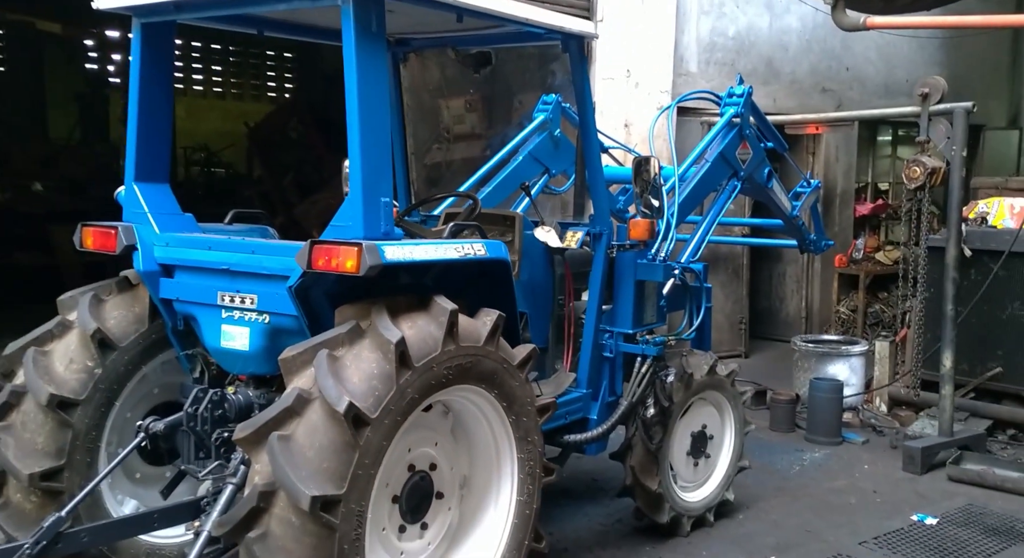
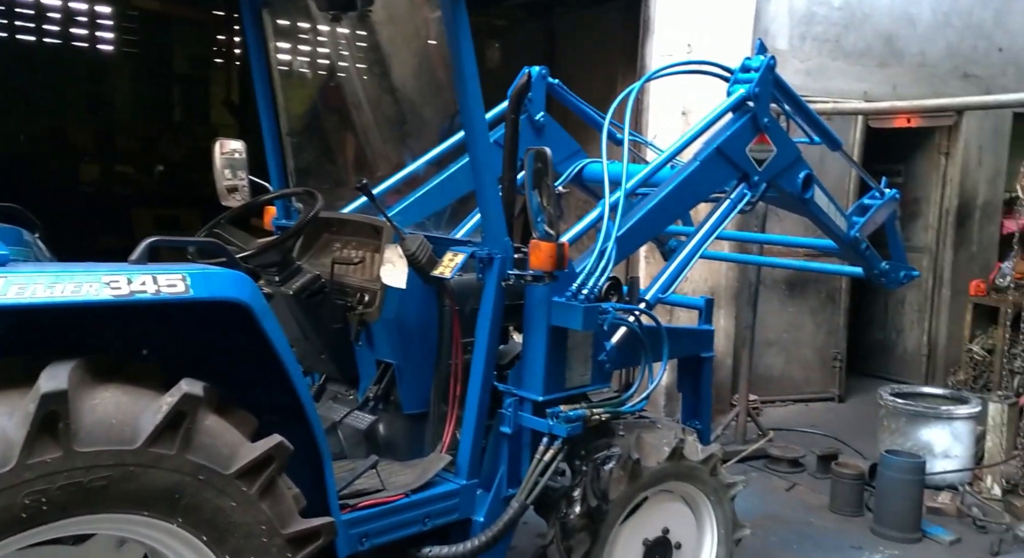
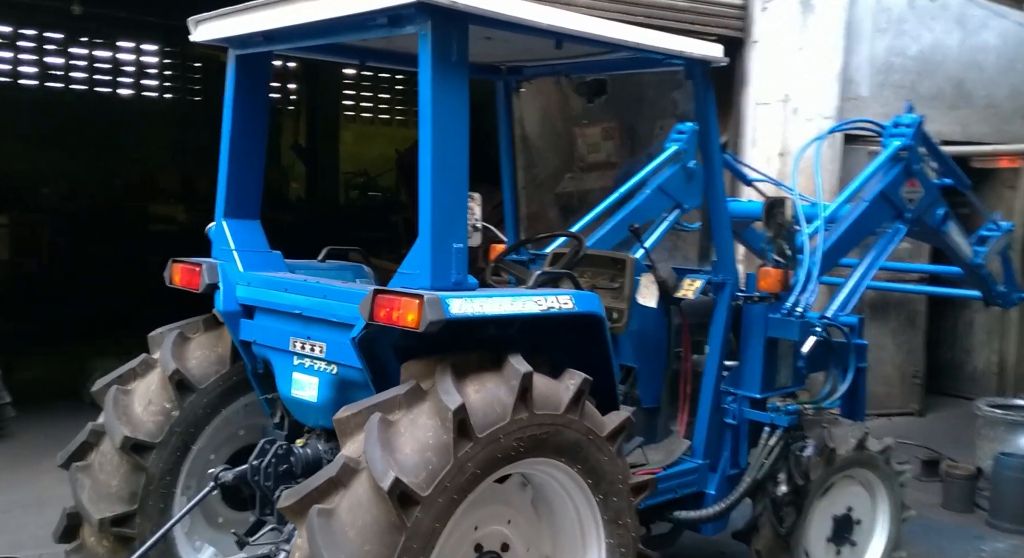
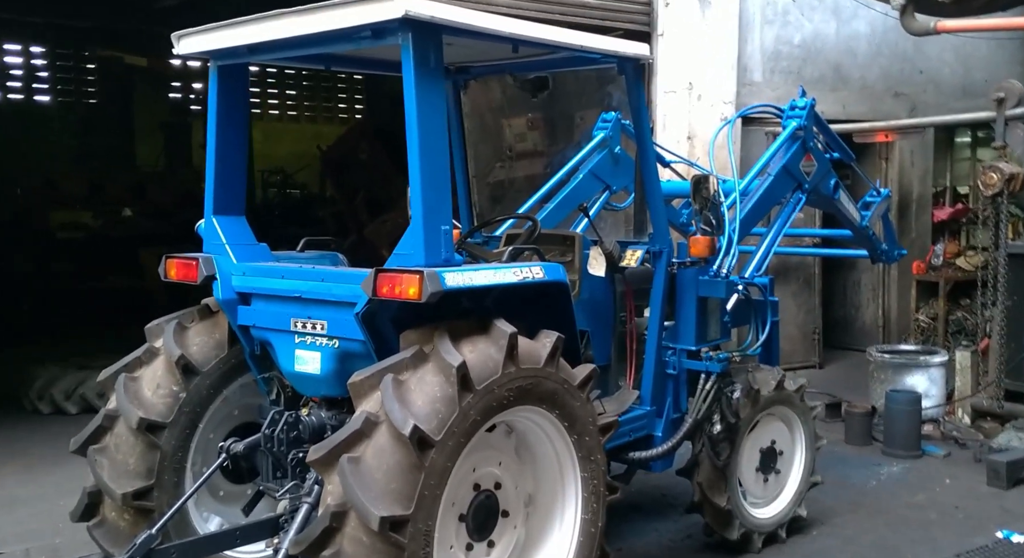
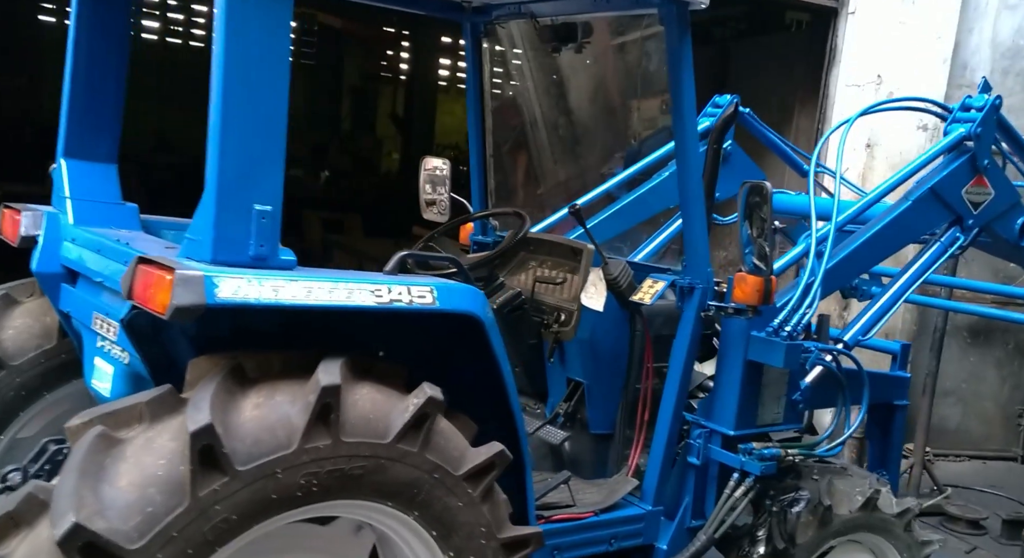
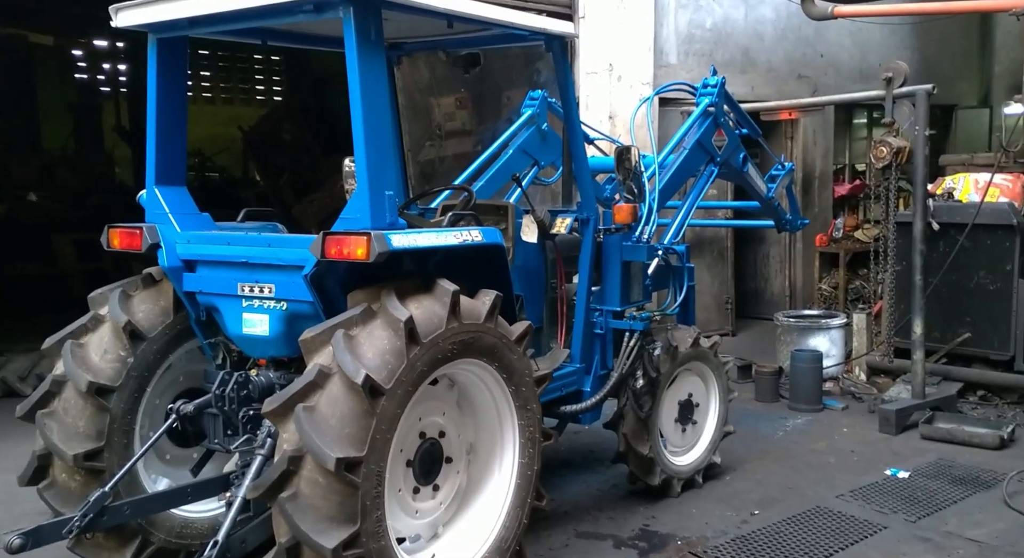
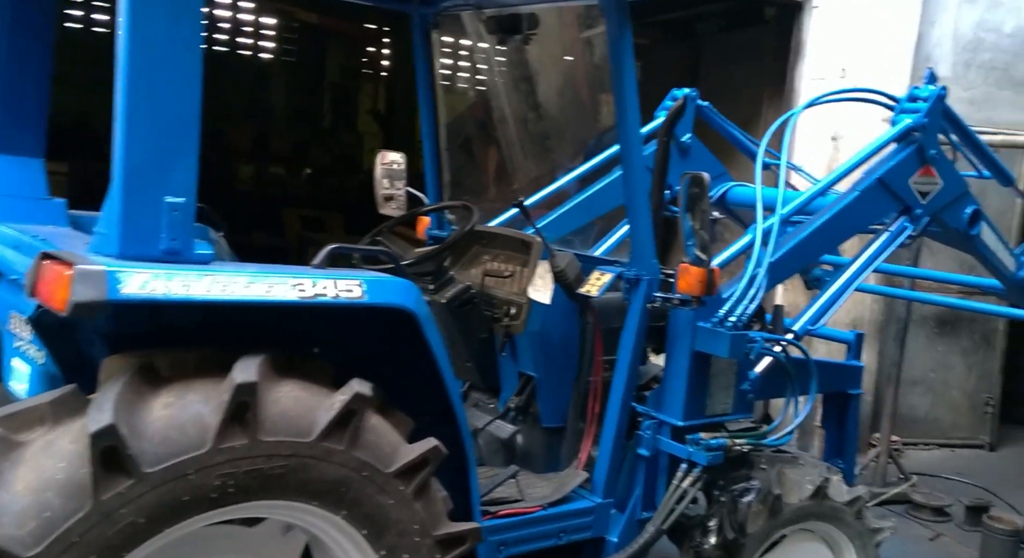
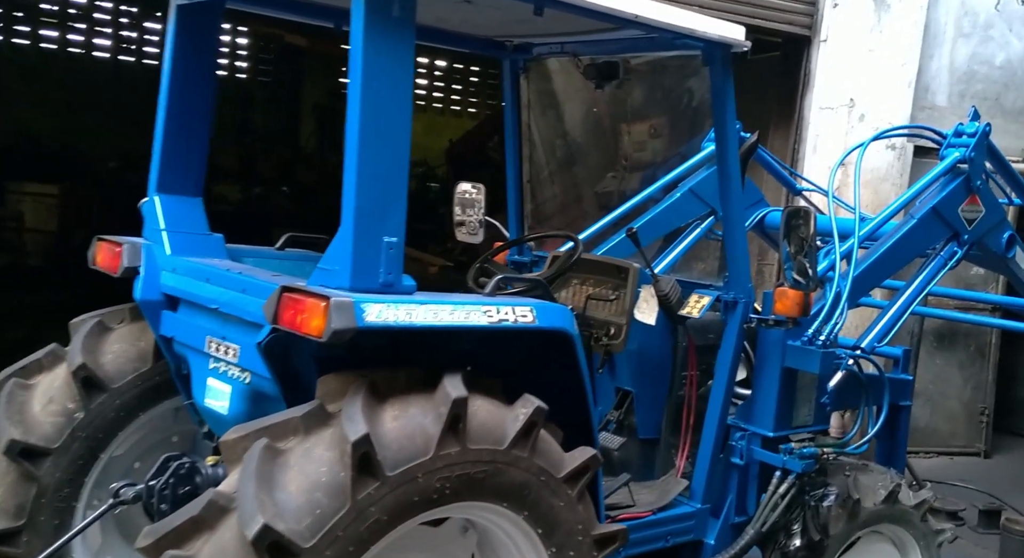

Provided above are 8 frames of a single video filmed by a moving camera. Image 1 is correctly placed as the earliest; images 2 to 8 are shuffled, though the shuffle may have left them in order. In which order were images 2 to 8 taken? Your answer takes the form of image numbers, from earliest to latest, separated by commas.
6, 4, 3, 8, 5, 7, 2
